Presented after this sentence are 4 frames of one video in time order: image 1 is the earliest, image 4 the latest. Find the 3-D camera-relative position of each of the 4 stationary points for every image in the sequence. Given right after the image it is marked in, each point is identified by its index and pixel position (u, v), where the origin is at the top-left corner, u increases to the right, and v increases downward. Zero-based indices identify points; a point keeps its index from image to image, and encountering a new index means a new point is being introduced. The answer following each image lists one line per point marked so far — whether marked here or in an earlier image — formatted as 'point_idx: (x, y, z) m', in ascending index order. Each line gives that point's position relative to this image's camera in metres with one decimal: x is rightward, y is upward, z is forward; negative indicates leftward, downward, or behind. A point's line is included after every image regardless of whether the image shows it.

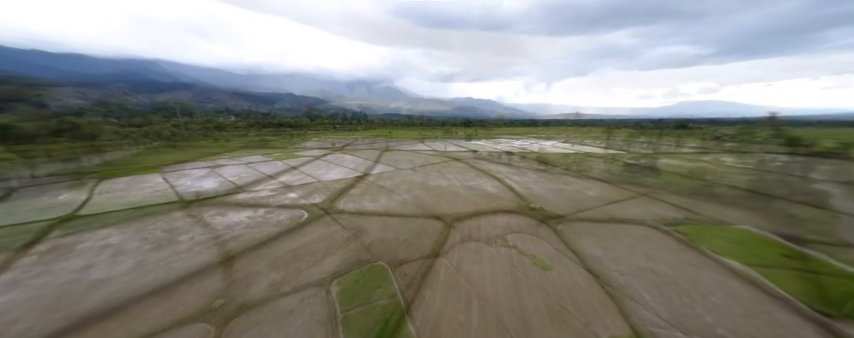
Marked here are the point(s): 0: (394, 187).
0: (-2.3, -1.2, +15.9) m
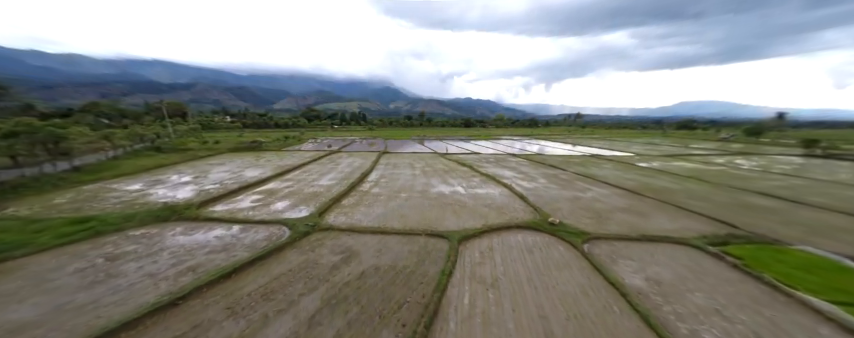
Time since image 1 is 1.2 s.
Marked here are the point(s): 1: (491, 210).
0: (-2.2, -1.6, +14.4) m
1: (+3.4, -2.2, +12.1) m
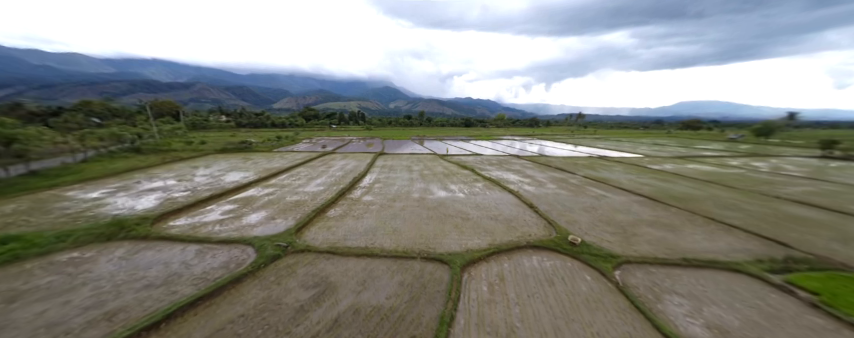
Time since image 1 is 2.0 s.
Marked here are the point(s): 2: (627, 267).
0: (-2.3, -2.0, +12.7) m
1: (+3.2, -2.5, +10.4) m
2: (+6.5, -3.2, +7.5) m
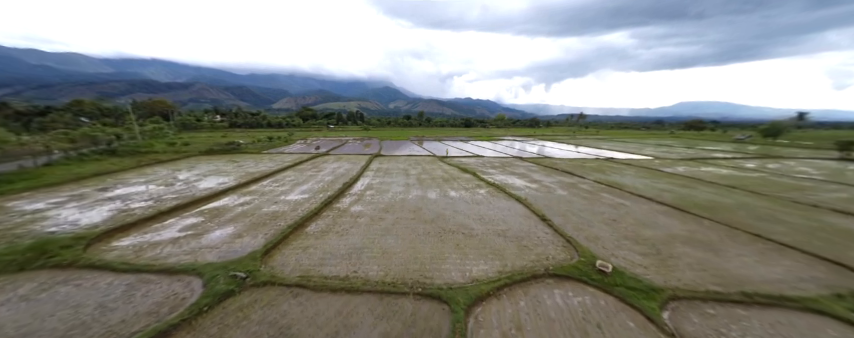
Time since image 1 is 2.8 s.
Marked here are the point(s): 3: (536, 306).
0: (-2.4, -2.3, +11.1) m
1: (+3.1, -2.8, +8.8) m
2: (+6.4, -3.5, +5.9) m
3: (+2.8, -3.5, +5.9) m
